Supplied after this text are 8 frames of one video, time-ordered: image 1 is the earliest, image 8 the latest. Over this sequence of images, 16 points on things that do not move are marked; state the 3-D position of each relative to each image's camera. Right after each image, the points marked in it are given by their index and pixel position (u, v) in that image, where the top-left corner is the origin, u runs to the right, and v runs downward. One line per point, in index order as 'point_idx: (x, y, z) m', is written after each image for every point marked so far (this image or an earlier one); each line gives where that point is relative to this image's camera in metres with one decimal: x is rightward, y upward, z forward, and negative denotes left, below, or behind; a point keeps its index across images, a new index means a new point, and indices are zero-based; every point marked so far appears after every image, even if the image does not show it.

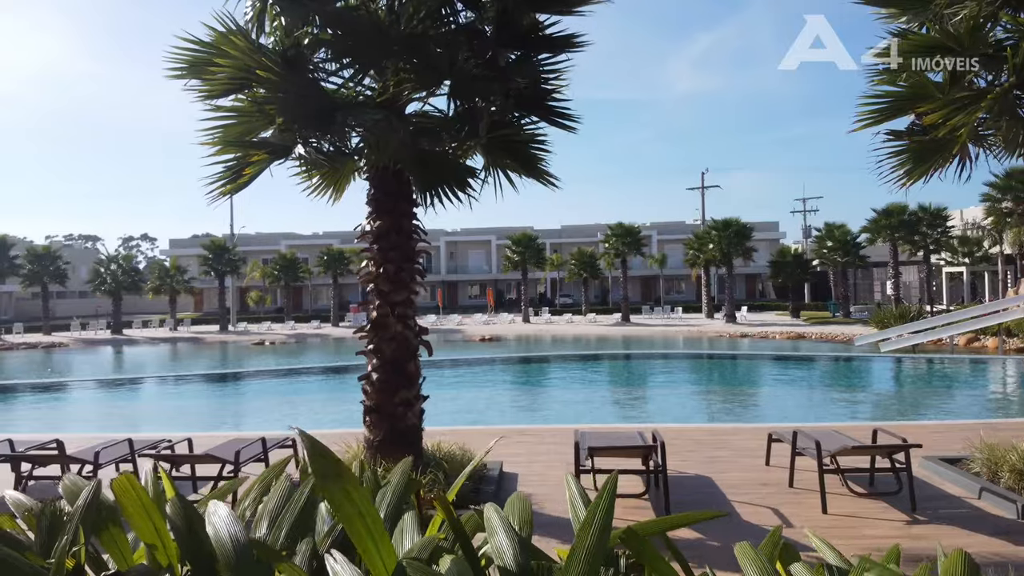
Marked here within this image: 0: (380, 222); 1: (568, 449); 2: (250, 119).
0: (-1.1, +0.5, +5.6) m
1: (+0.6, -1.7, +7.3) m
2: (-2.1, +1.4, +5.8) m
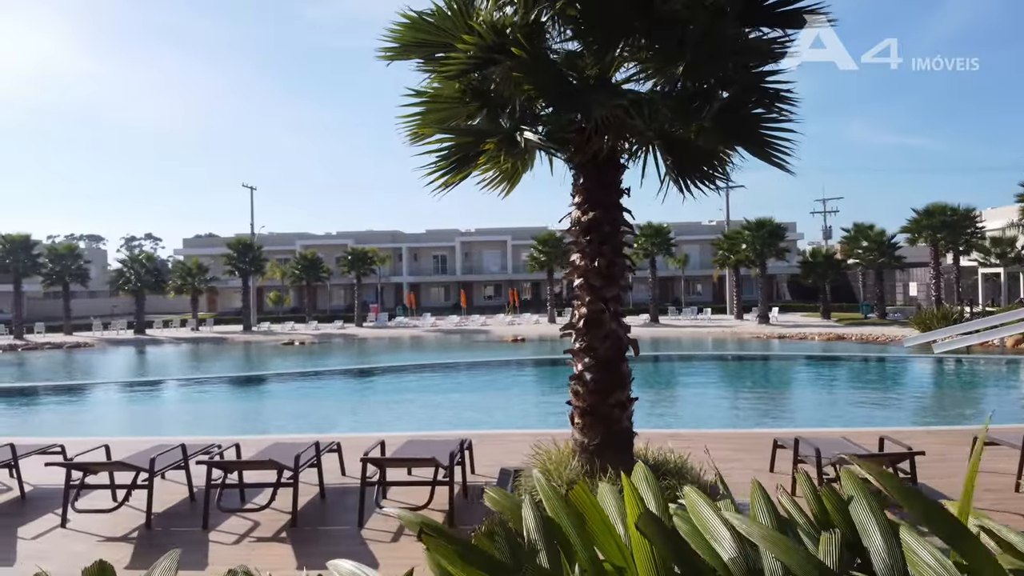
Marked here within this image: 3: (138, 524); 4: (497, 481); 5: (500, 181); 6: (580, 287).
0: (+0.6, +0.6, +5.3) m
1: (+2.3, -1.6, +6.9) m
2: (-0.5, +1.4, +5.4) m
3: (-2.7, -1.7, +5.2) m
4: (-0.1, -1.6, +5.8) m
5: (-0.2, +1.0, +6.3) m
6: (+0.5, 0.0, +5.3) m
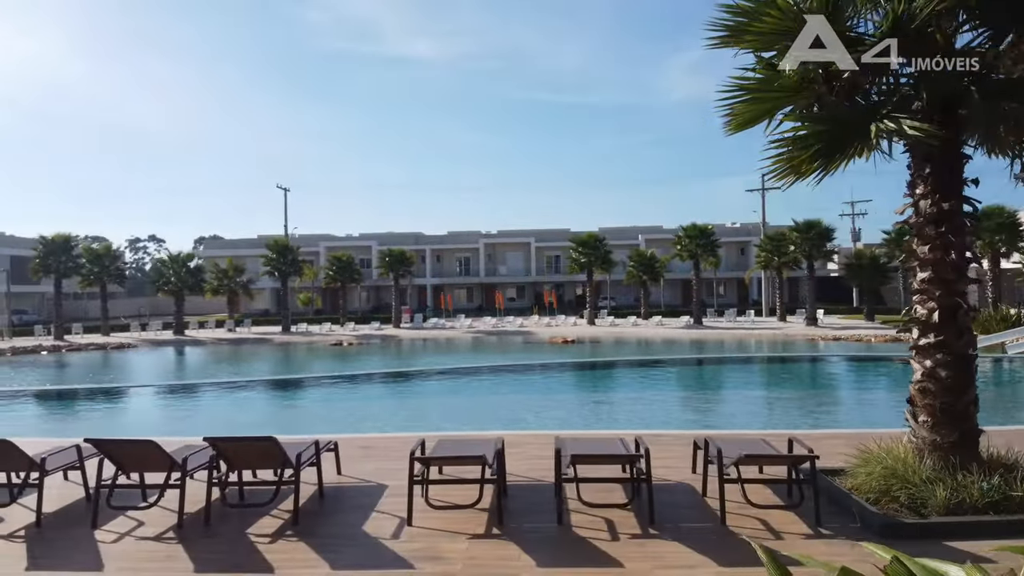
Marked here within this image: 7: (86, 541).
0: (+3.2, +0.6, +5.2) m
1: (+4.8, -1.6, +6.9) m
2: (+2.1, +1.5, +5.3) m
3: (-0.2, -1.7, +5.1) m
4: (+2.5, -1.6, +5.7) m
5: (+2.4, +1.0, +6.2) m
6: (+3.1, +0.1, +5.2) m
7: (-3.0, -1.9, +5.1) m
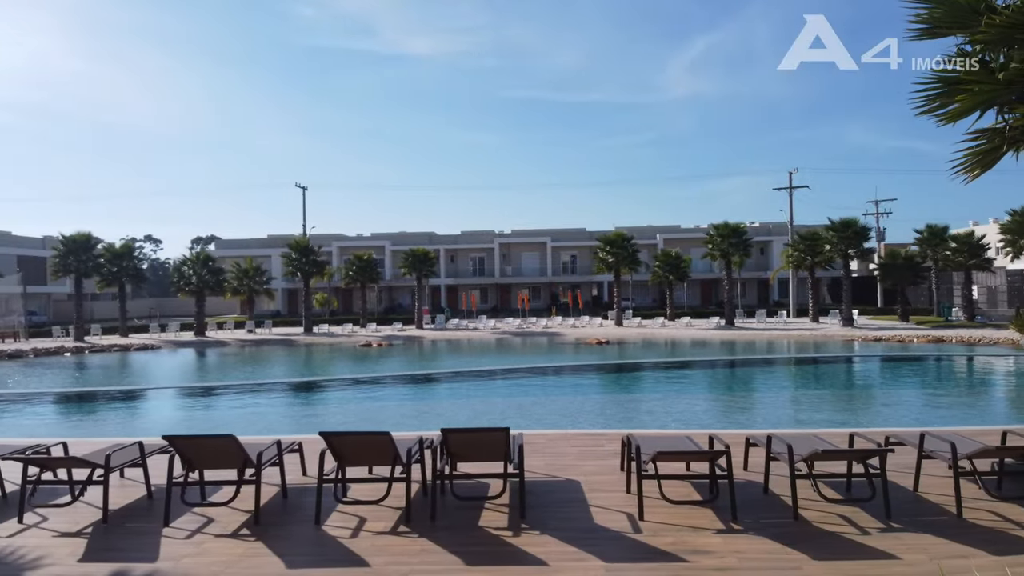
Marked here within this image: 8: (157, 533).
0: (+4.9, +0.7, +5.2) m
1: (+6.5, -1.6, +6.9) m
2: (+3.8, +1.5, +5.4) m
3: (+1.5, -1.6, +5.1) m
4: (+4.1, -1.5, +5.7) m
5: (+4.0, +1.0, +6.2) m
6: (+4.8, +0.1, +5.3) m
7: (-1.3, -1.8, +5.1) m
8: (-2.7, -1.9, +5.4) m
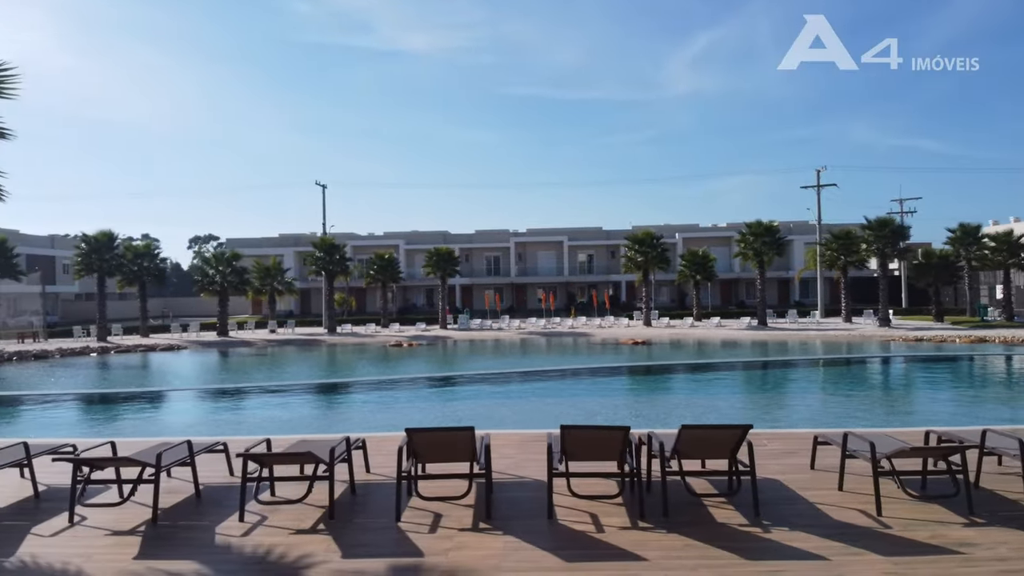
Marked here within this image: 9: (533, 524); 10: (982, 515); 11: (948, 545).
0: (+6.6, +0.7, +5.4) m
1: (+8.2, -1.6, +7.0) m
2: (+5.5, +1.5, +5.5) m
3: (+3.3, -1.6, +5.2) m
4: (+5.9, -1.5, +5.9) m
5: (+5.8, +1.1, +6.3) m
6: (+6.5, +0.1, +5.4) m
7: (+0.4, -1.8, +5.2) m
8: (-0.9, -1.9, +5.4) m
9: (+0.2, -1.8, +5.3) m
10: (+3.4, -1.6, +5.1) m
11: (+2.8, -1.7, +4.6) m
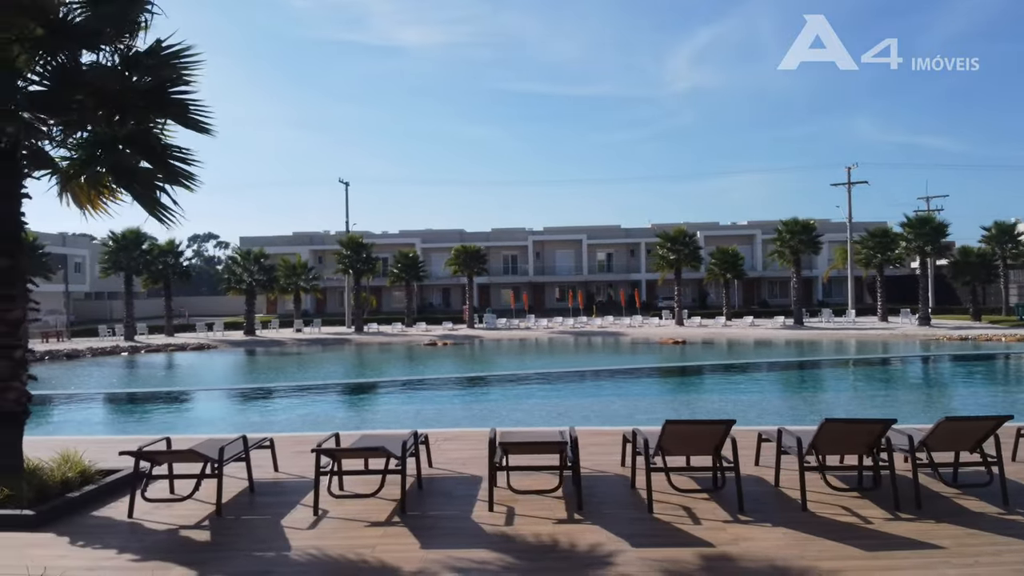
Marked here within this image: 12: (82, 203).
0: (+7.3, +0.9, +4.7) m
1: (+9.0, -1.3, +6.3) m
2: (+6.2, +1.7, +4.8) m
3: (+4.0, -1.4, +4.6) m
4: (+6.6, -1.3, +5.2) m
5: (+6.5, +1.3, +5.7) m
6: (+7.2, +0.3, +4.7) m
7: (+1.1, -1.6, +4.7) m
8: (-0.3, -1.7, +4.9) m
9: (+0.9, -1.6, +4.8) m
10: (+4.1, -1.4, +4.5) m
11: (+3.5, -1.5, +4.0) m
12: (-4.3, +0.9, +7.0) m
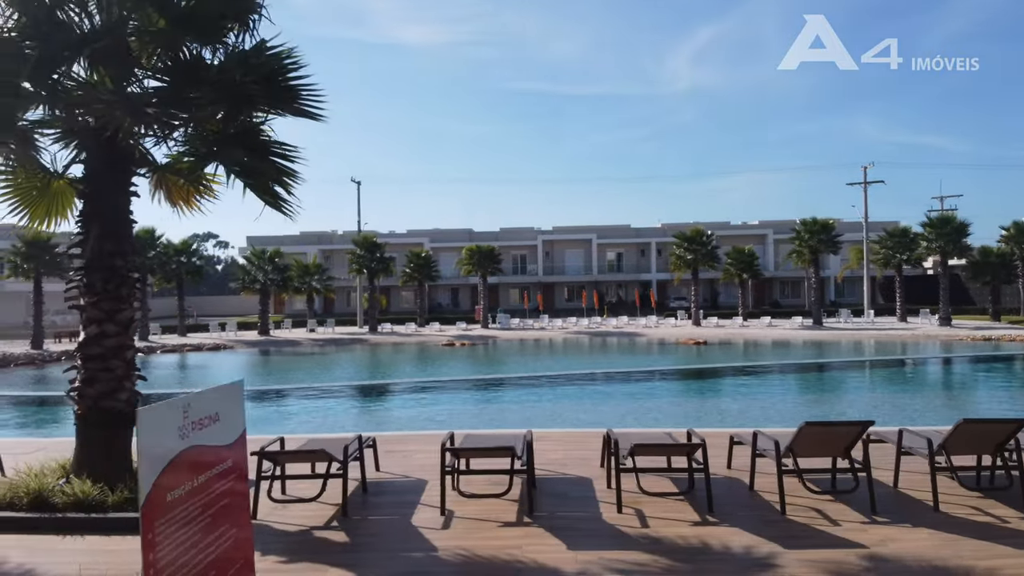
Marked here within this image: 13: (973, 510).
0: (+8.2, +0.9, +4.7) m
1: (+9.9, -1.3, +6.3) m
2: (+7.2, +1.7, +4.8) m
3: (+4.9, -1.4, +4.6) m
4: (+7.5, -1.3, +5.2) m
5: (+7.4, +1.3, +5.7) m
6: (+8.2, +0.3, +4.7) m
7: (+2.1, -1.6, +4.6) m
8: (+0.7, -1.7, +4.9) m
9: (+1.8, -1.6, +4.8) m
10: (+5.0, -1.4, +4.5) m
11: (+4.4, -1.5, +4.0) m
12: (-3.4, +0.9, +6.9) m
13: (+3.3, -1.6, +5.0) m
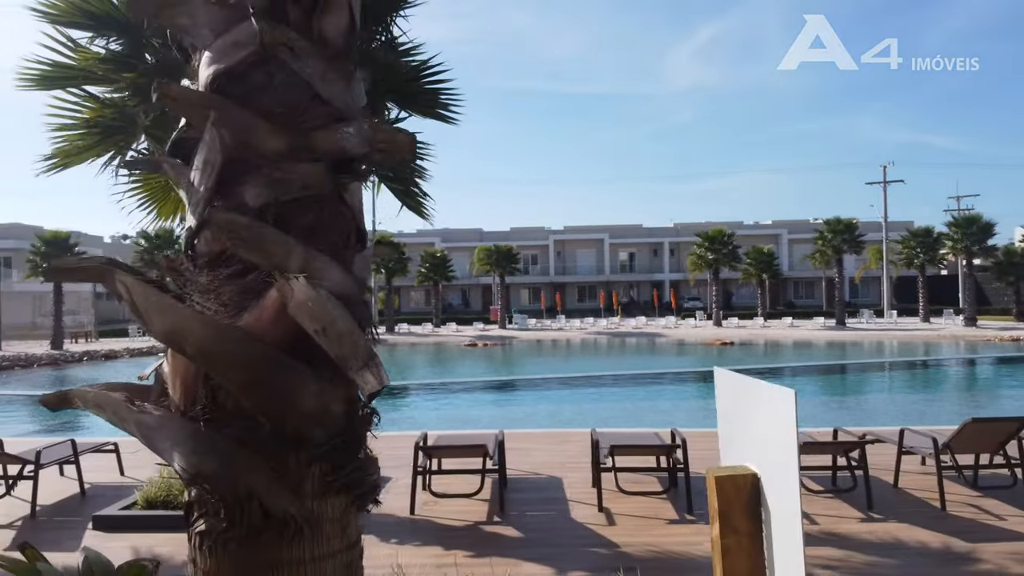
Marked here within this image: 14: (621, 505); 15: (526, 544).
0: (+9.4, +0.9, +4.8) m
1: (+11.1, -1.3, +6.4) m
2: (+8.4, +1.8, +4.9) m
3: (+6.1, -1.4, +4.7) m
4: (+8.7, -1.3, +5.3) m
5: (+8.6, +1.3, +5.7) m
6: (+9.4, +0.3, +4.8) m
7: (+3.3, -1.6, +4.7) m
8: (+1.9, -1.6, +5.0) m
9: (+3.0, -1.6, +4.9) m
10: (+6.2, -1.4, +4.5) m
11: (+5.6, -1.5, +4.0) m
12: (-2.2, +0.9, +7.0) m
13: (+4.5, -1.6, +5.1) m
14: (+0.8, -1.7, +5.4) m
15: (+0.1, -1.7, +4.7) m
